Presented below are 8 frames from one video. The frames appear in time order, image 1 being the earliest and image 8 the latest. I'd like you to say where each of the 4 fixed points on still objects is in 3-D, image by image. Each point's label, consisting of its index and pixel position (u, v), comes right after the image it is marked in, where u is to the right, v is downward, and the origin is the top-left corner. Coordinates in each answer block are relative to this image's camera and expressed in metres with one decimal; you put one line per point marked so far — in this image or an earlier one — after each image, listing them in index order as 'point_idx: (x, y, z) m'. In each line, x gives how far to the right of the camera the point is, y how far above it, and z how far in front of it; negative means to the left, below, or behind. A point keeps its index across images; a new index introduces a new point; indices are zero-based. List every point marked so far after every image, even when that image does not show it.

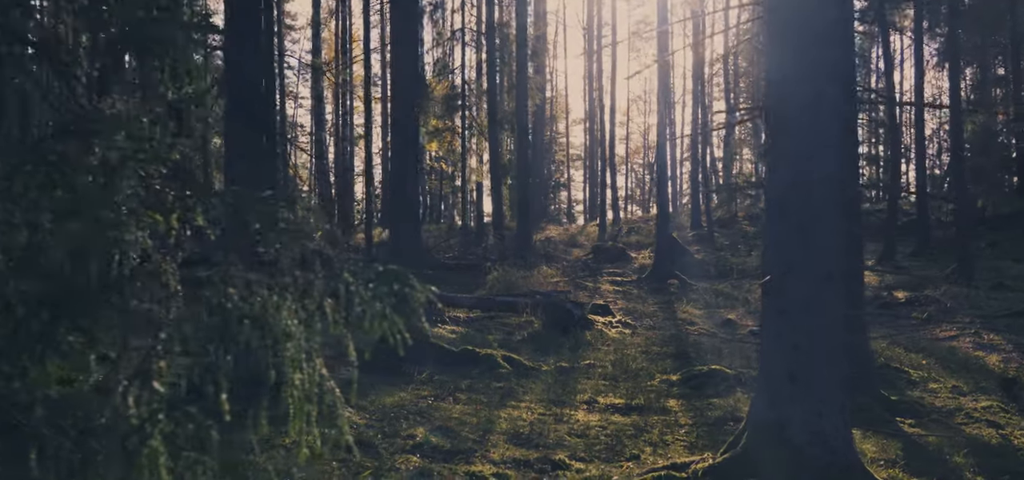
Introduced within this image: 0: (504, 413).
0: (-0.1, -1.5, +9.8) m
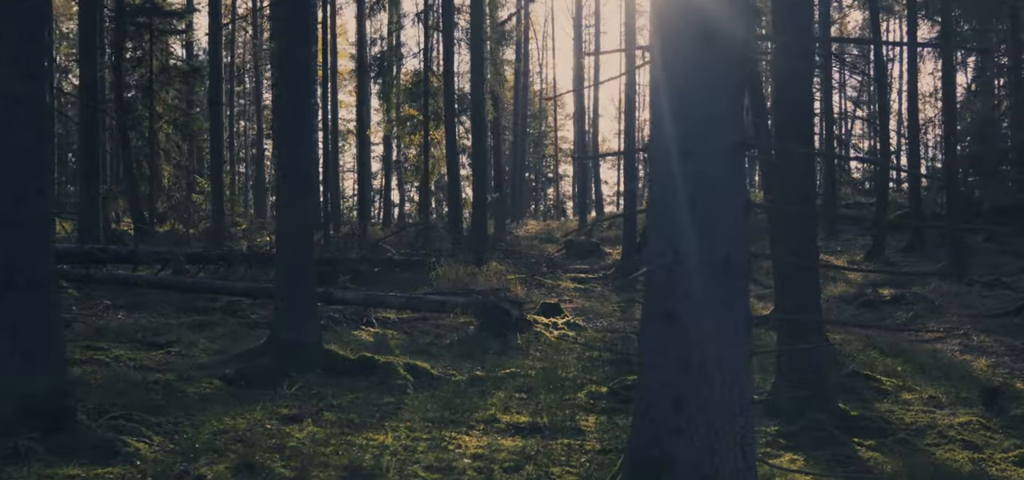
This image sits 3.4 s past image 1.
0: (-1.1, -1.4, +8.0) m
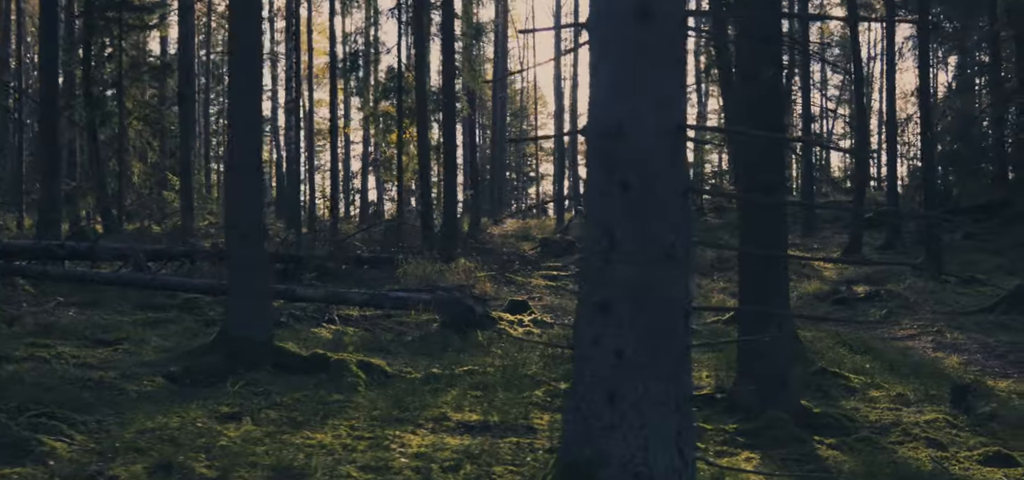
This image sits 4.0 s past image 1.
0: (-1.5, -1.4, +7.7) m
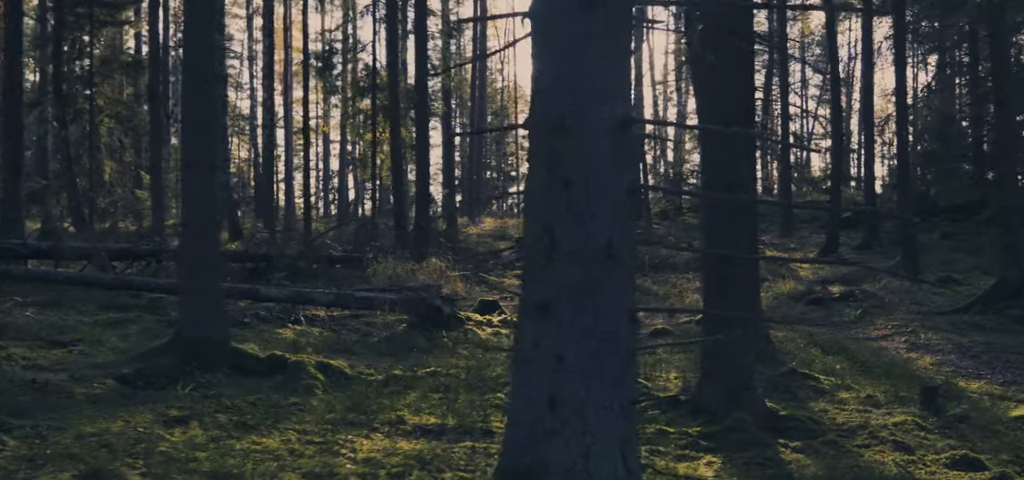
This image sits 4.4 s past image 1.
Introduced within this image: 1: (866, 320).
0: (-1.8, -1.4, +7.5) m
1: (+5.5, -1.2, +17.3) m
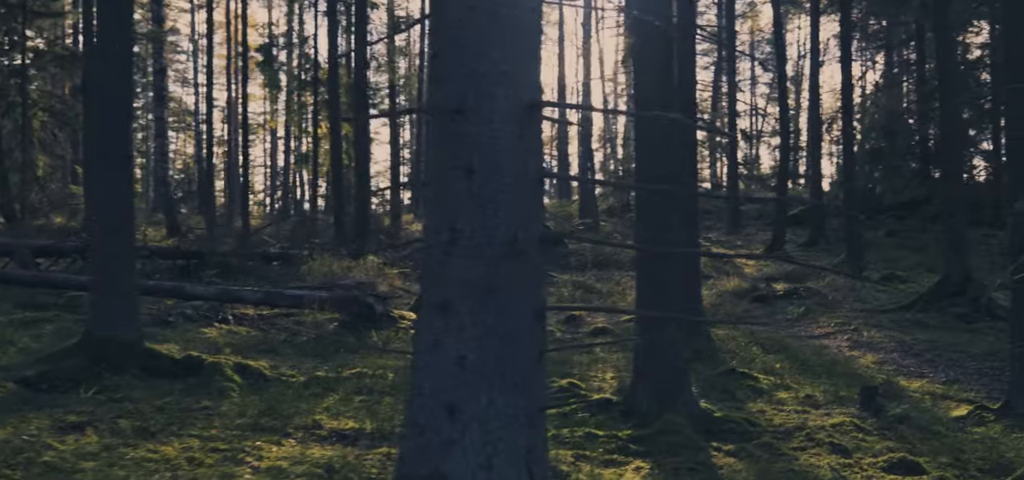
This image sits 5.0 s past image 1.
0: (-2.3, -1.3, +7.0) m
1: (+4.6, -1.2, +17.1) m
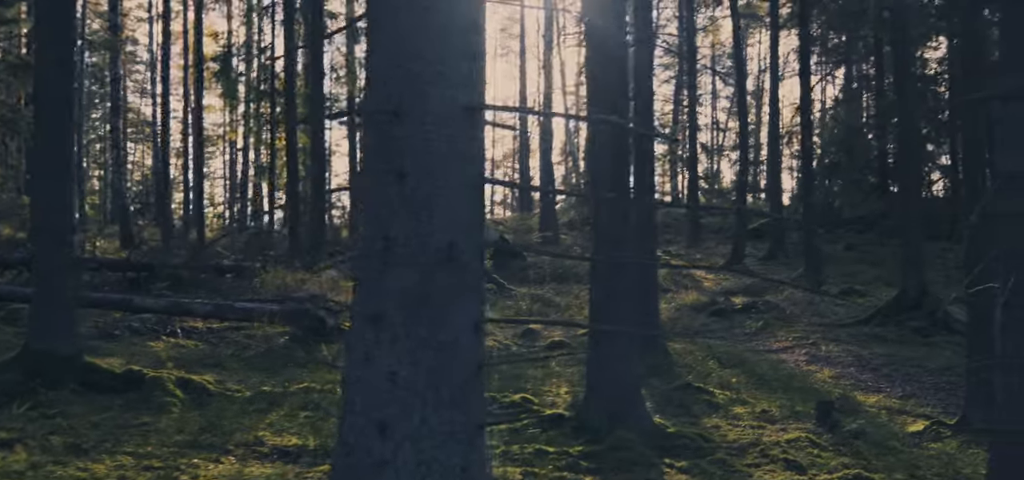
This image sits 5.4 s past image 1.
0: (-2.6, -1.4, +6.7) m
1: (+3.9, -1.4, +17.1) m
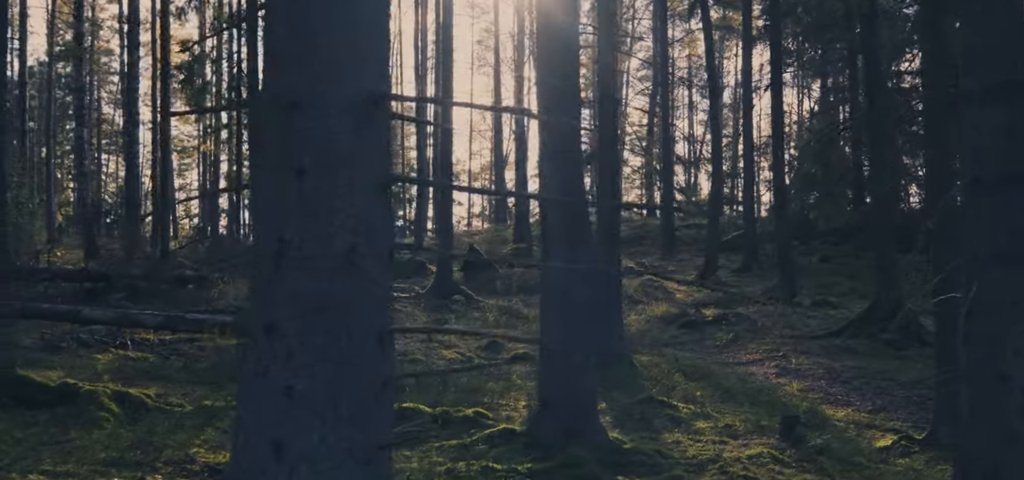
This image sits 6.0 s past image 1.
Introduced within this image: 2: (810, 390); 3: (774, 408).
0: (-3.0, -1.4, +6.3) m
1: (+3.4, -1.6, +16.7) m
2: (+3.7, -1.8, +13.6) m
3: (+2.8, -1.8, +11.7) m
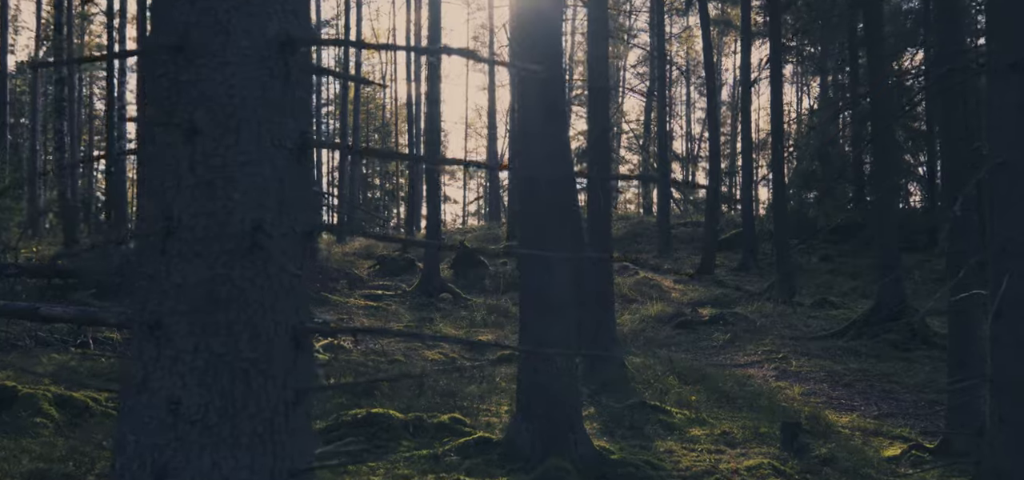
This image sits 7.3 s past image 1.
0: (-3.2, -1.3, +5.5) m
1: (+3.2, -1.5, +16.0) m
2: (+3.5, -1.8, +12.9) m
3: (+2.6, -1.7, +11.0) m
